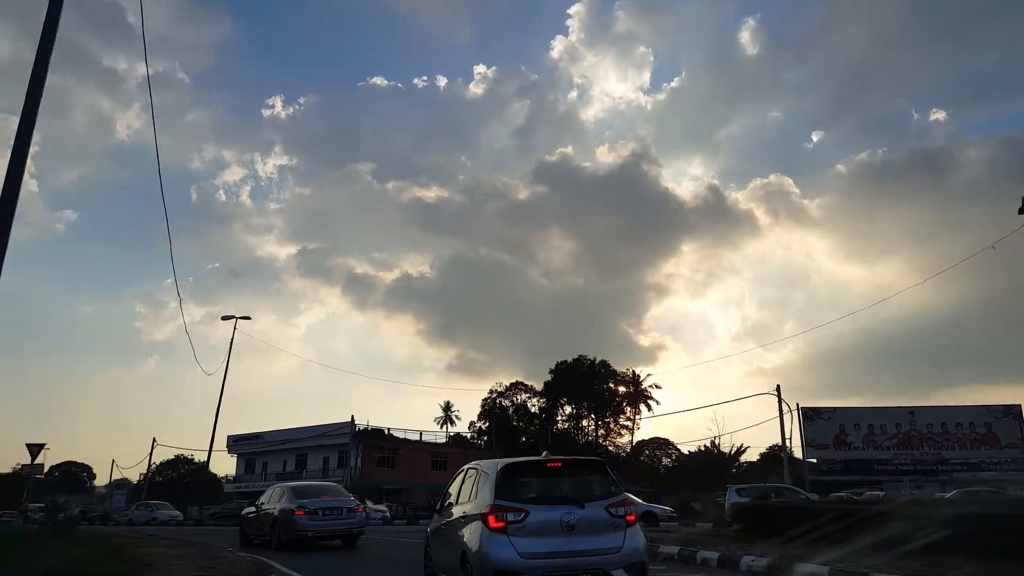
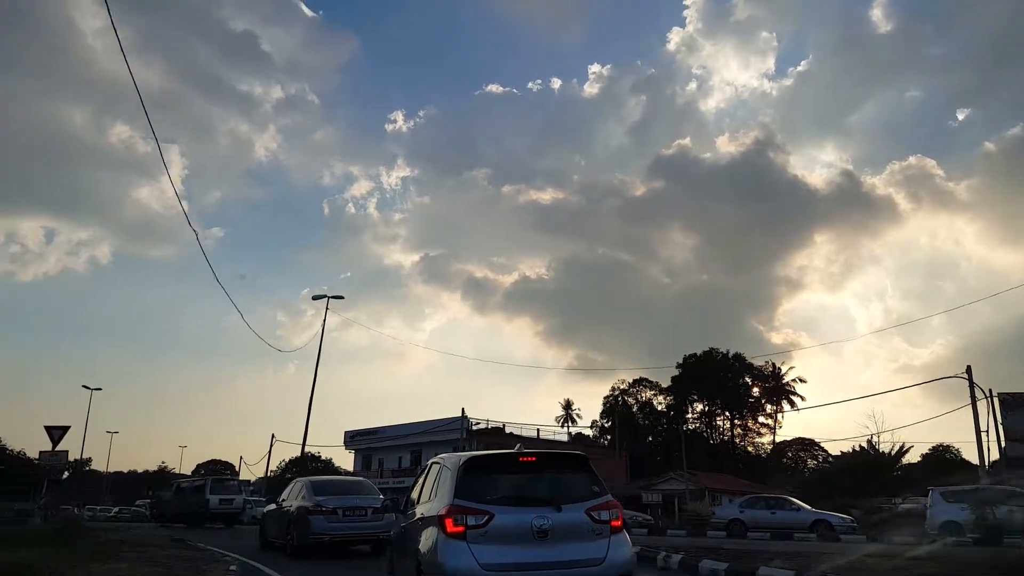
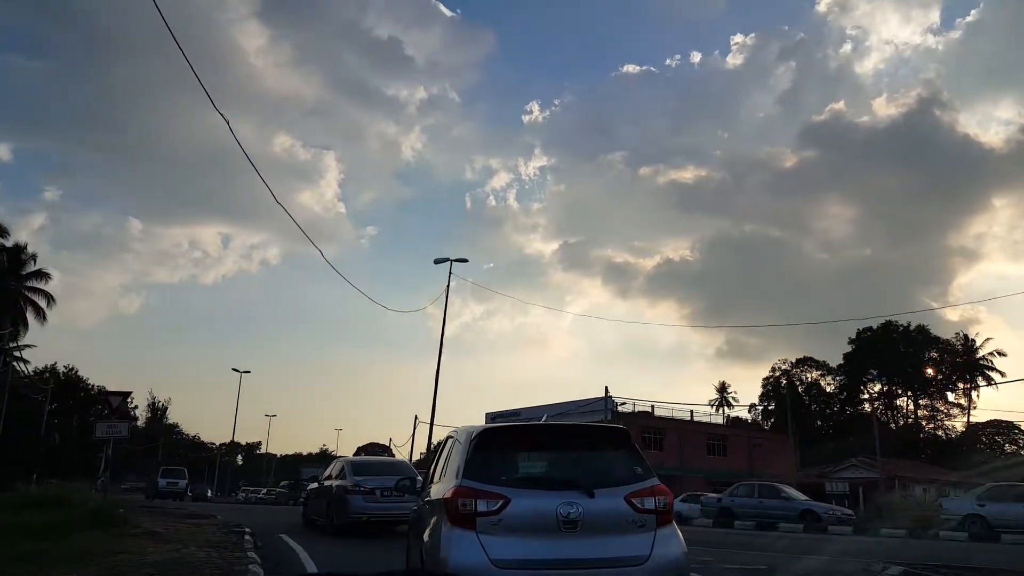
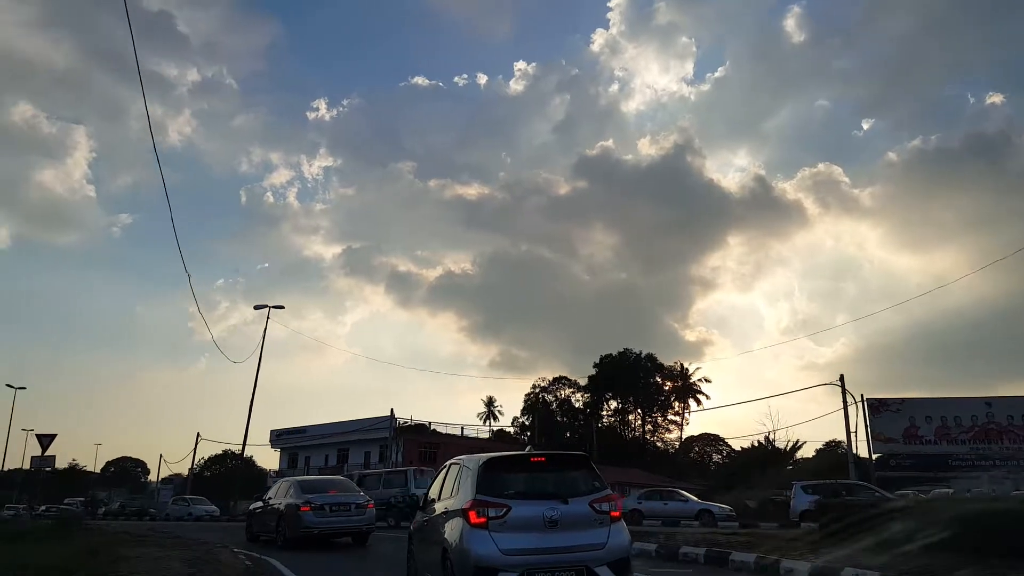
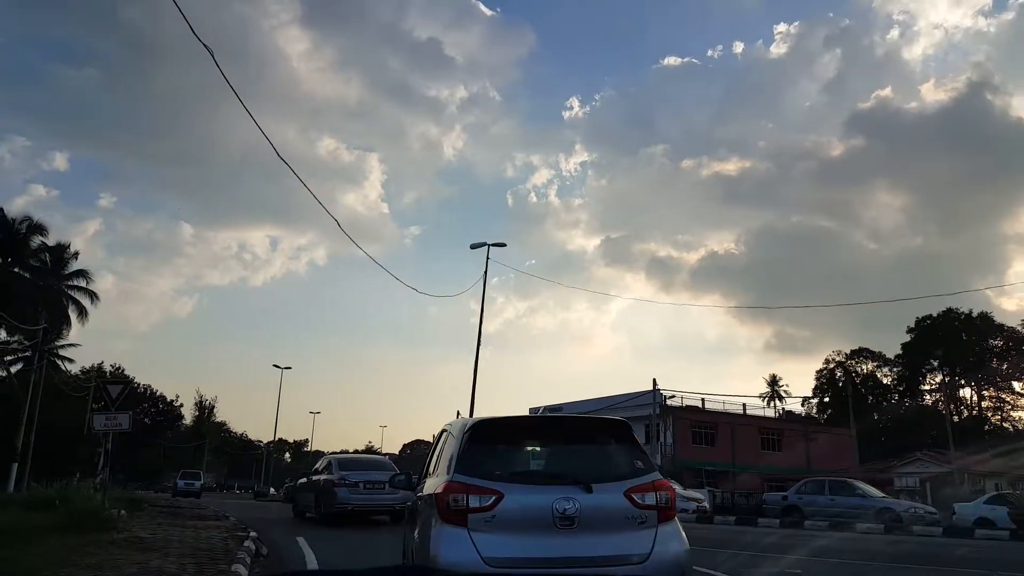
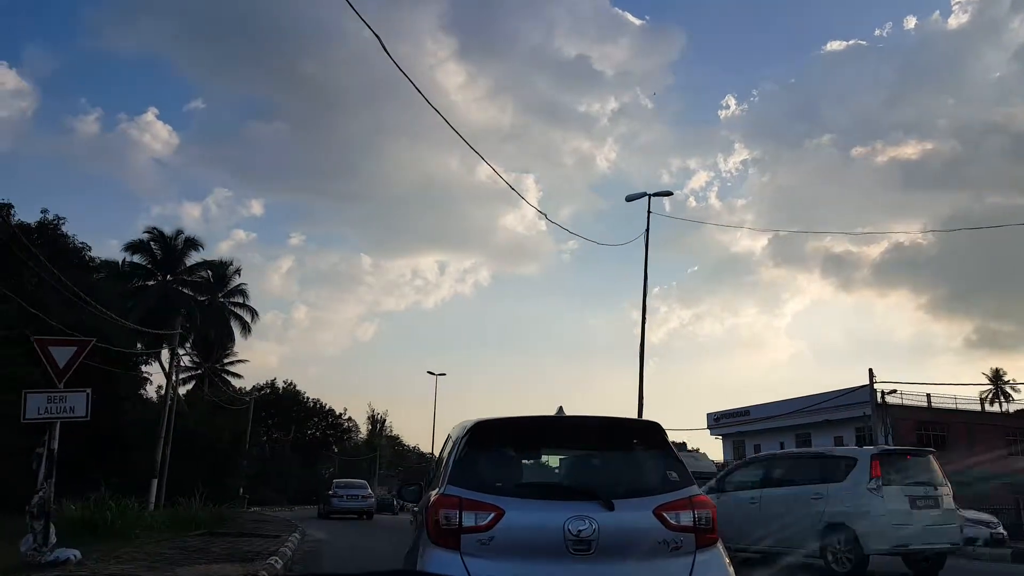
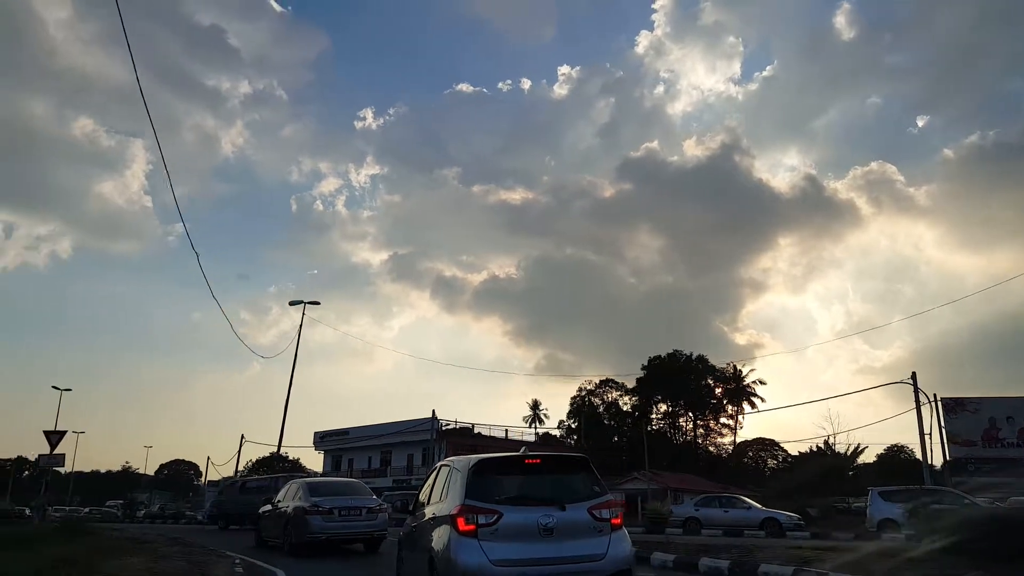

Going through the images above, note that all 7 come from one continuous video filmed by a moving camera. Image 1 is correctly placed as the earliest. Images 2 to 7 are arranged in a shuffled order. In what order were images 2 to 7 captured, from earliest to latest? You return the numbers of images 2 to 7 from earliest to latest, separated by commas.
4, 7, 2, 3, 5, 6
